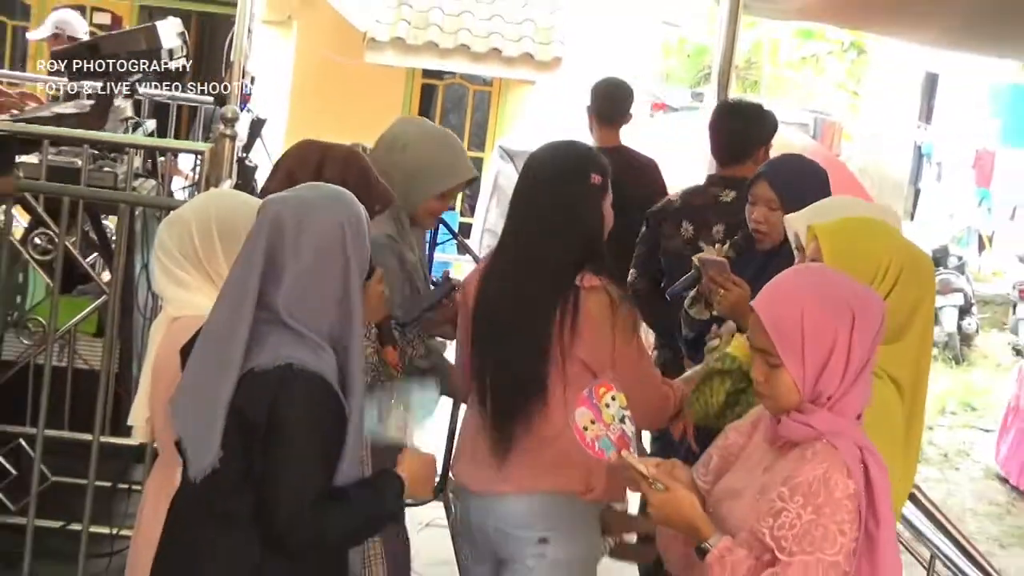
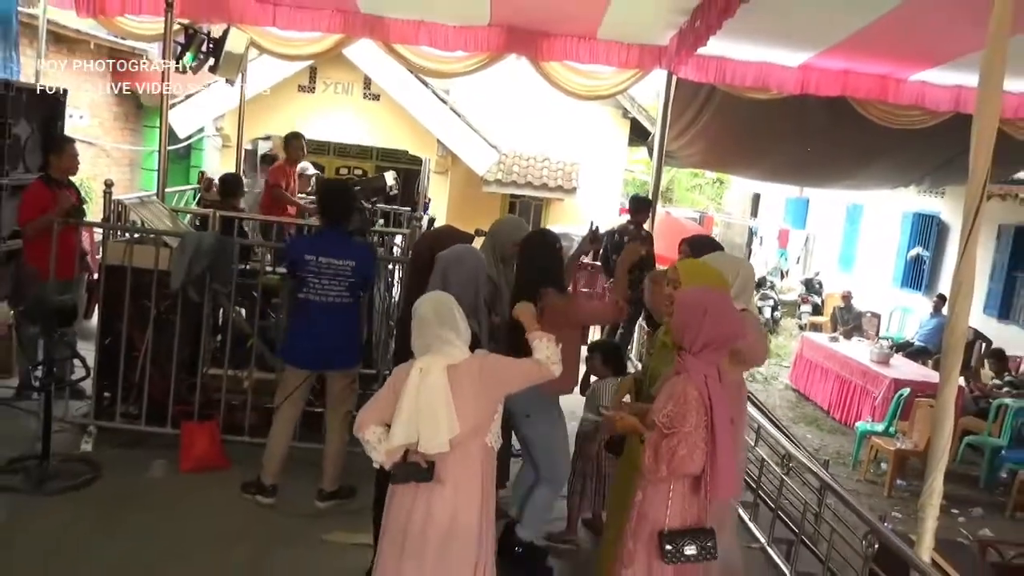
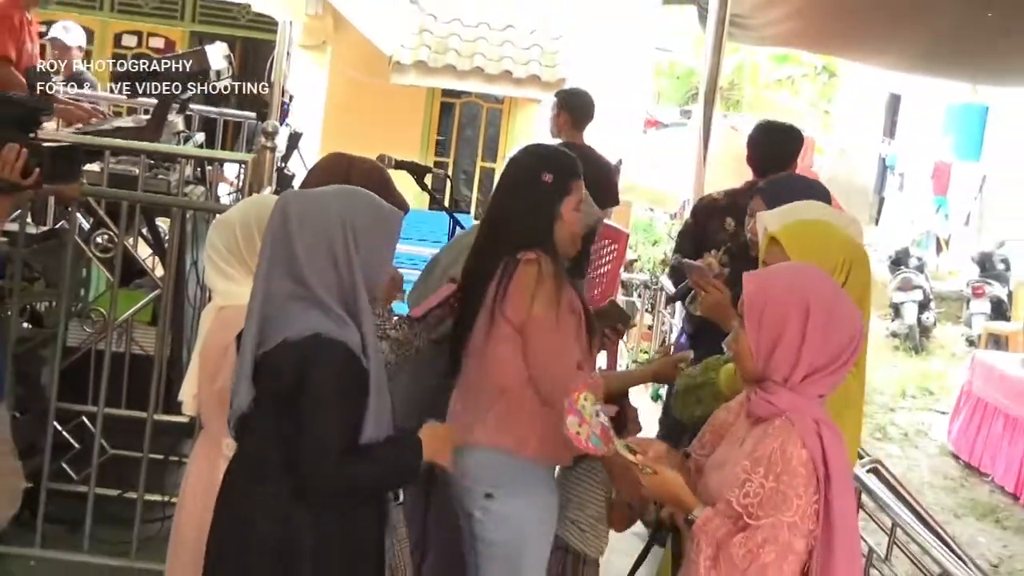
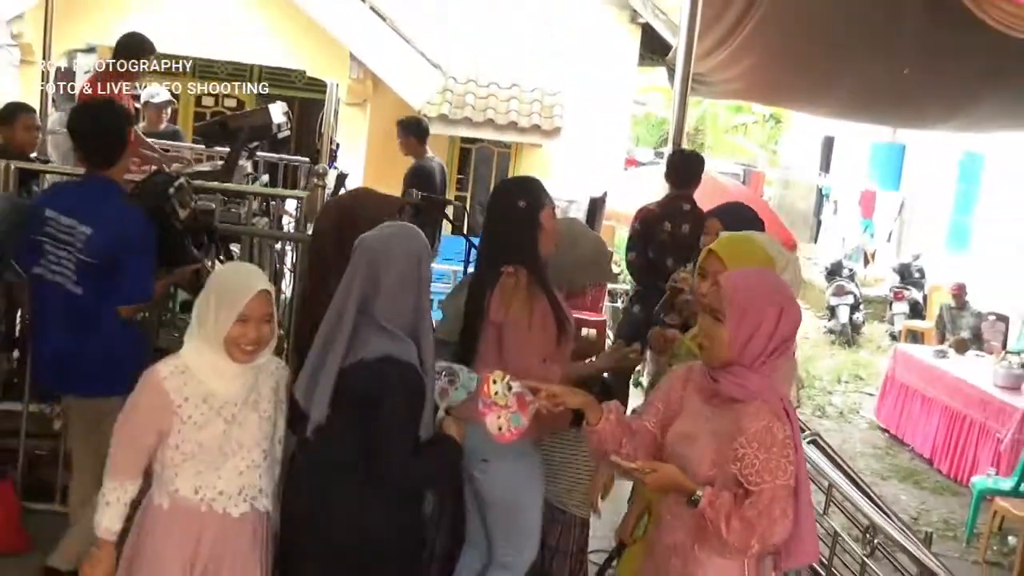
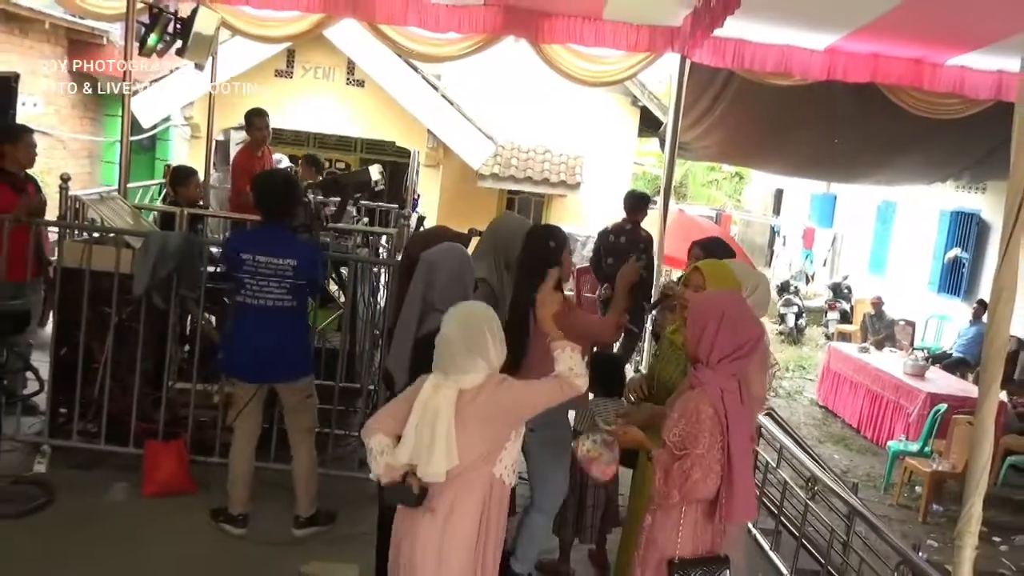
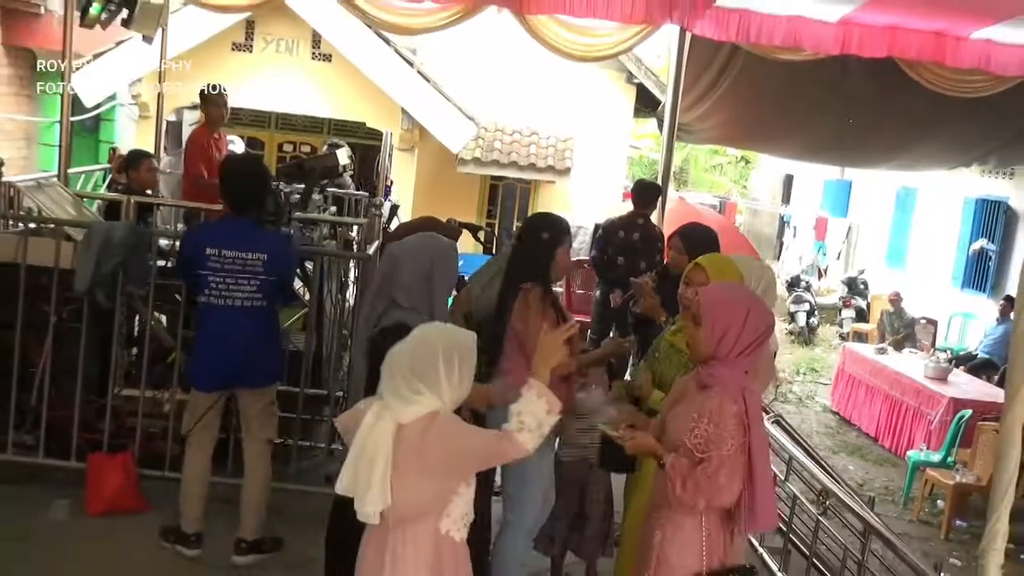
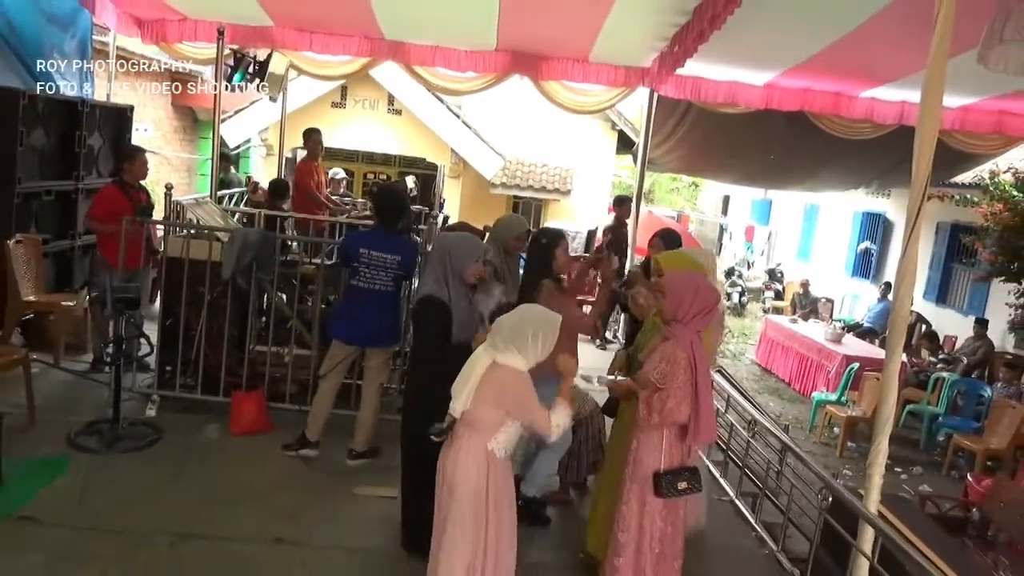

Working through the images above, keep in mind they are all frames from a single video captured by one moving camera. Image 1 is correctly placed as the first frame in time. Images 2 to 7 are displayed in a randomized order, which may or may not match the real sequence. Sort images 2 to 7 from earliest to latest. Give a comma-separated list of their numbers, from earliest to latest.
3, 4, 6, 5, 2, 7
